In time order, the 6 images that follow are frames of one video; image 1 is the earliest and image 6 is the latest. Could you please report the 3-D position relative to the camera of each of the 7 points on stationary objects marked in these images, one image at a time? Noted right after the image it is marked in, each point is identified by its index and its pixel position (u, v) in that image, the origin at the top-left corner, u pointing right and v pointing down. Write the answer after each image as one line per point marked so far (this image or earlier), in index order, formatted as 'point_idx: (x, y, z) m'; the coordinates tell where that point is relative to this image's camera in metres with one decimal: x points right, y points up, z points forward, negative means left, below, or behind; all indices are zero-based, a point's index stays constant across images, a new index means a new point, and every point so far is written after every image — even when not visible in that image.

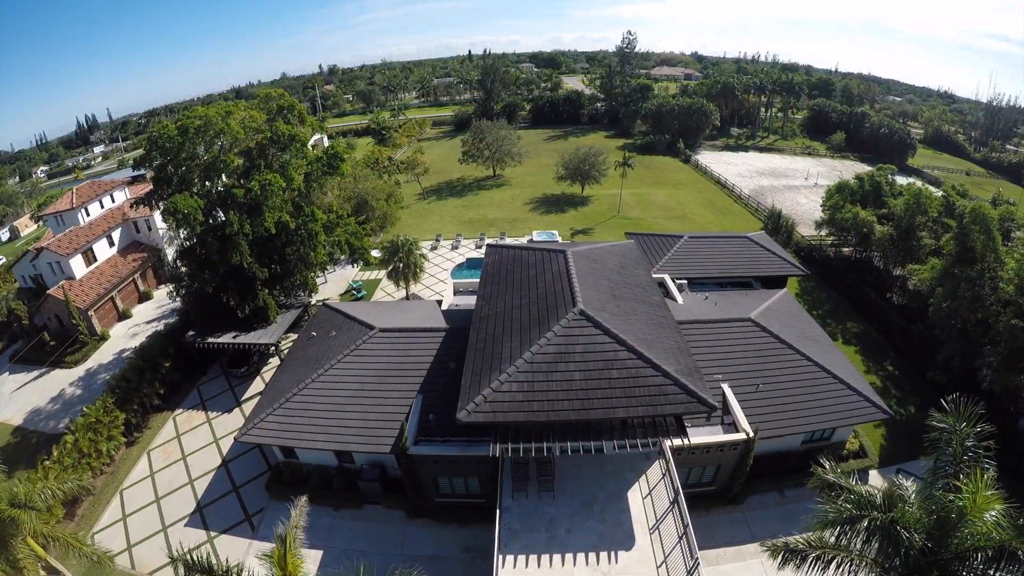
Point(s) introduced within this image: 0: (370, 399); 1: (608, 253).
0: (-5.6, -4.5, +18.8) m
1: (+3.9, +1.4, +19.5) m
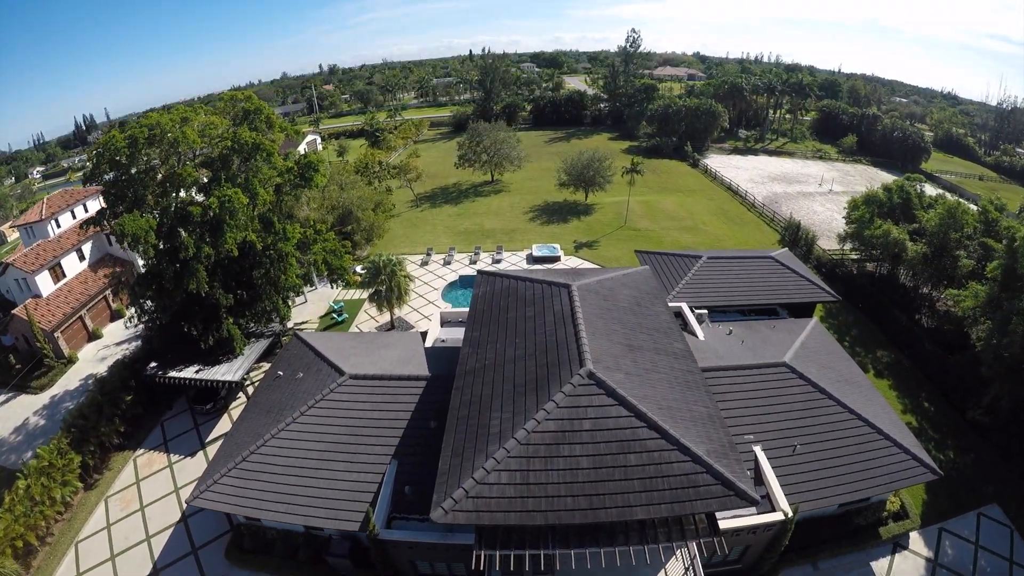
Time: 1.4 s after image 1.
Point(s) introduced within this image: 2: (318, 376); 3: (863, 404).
0: (-5.8, -5.8, +15.9) m
1: (+3.7, +0.1, +16.5) m
2: (-7.6, -3.6, +18.6) m
3: (+13.5, -4.6, +18.4) m
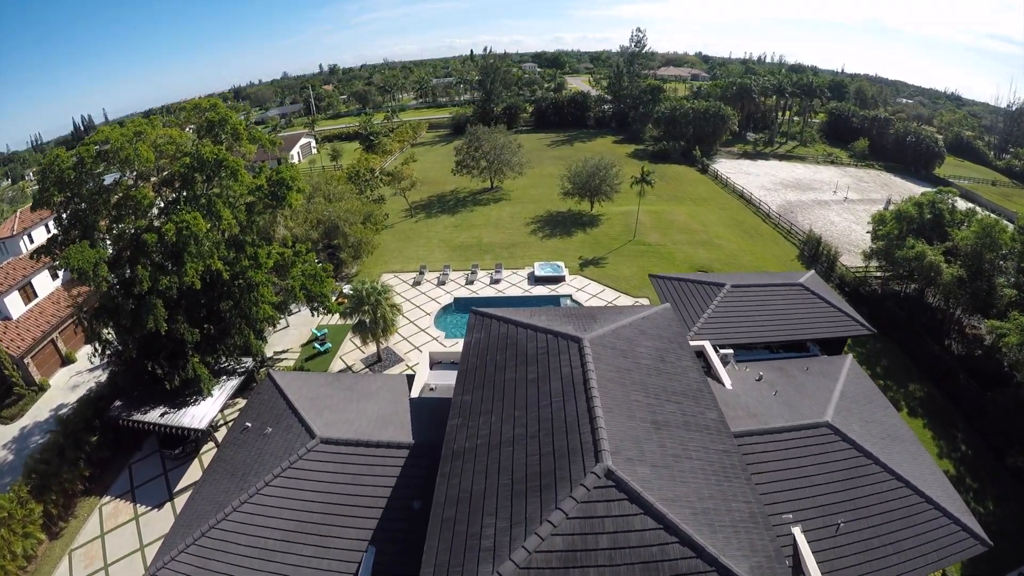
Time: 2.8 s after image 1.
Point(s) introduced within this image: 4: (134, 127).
0: (-5.9, -7.2, +13.3) m
1: (+3.7, -1.3, +14.0) m
2: (-7.6, -4.9, +16.1) m
3: (+13.5, -6.0, +15.8) m
4: (-15.1, +6.5, +19.1) m
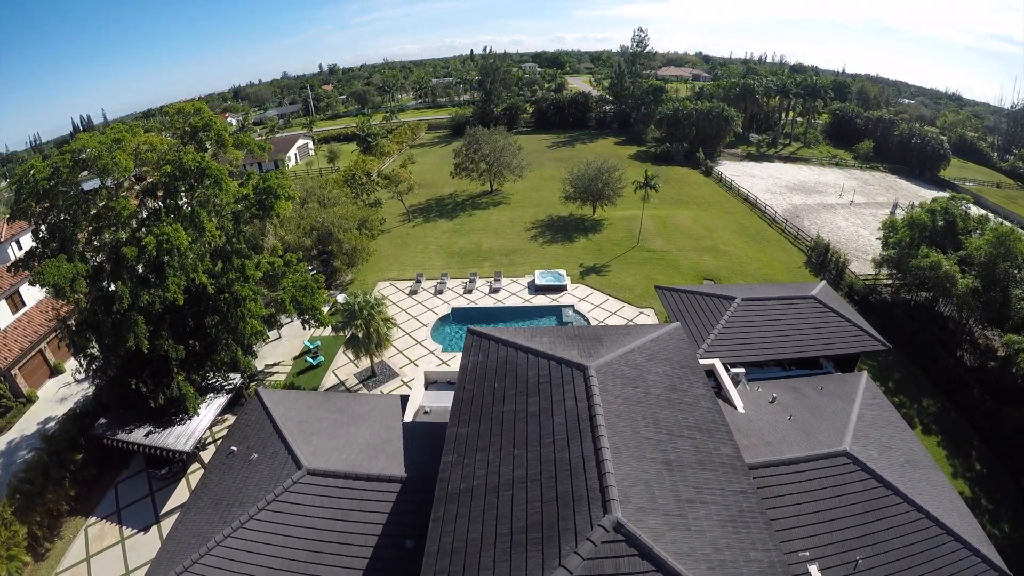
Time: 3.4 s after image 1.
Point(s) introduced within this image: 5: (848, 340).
0: (-5.9, -7.8, +12.4) m
1: (+3.6, -1.9, +13.0) m
2: (-7.6, -5.5, +15.1) m
3: (+13.5, -6.6, +14.9) m
4: (-15.2, +5.9, +18.1) m
5: (+14.1, -2.1, +19.8) m
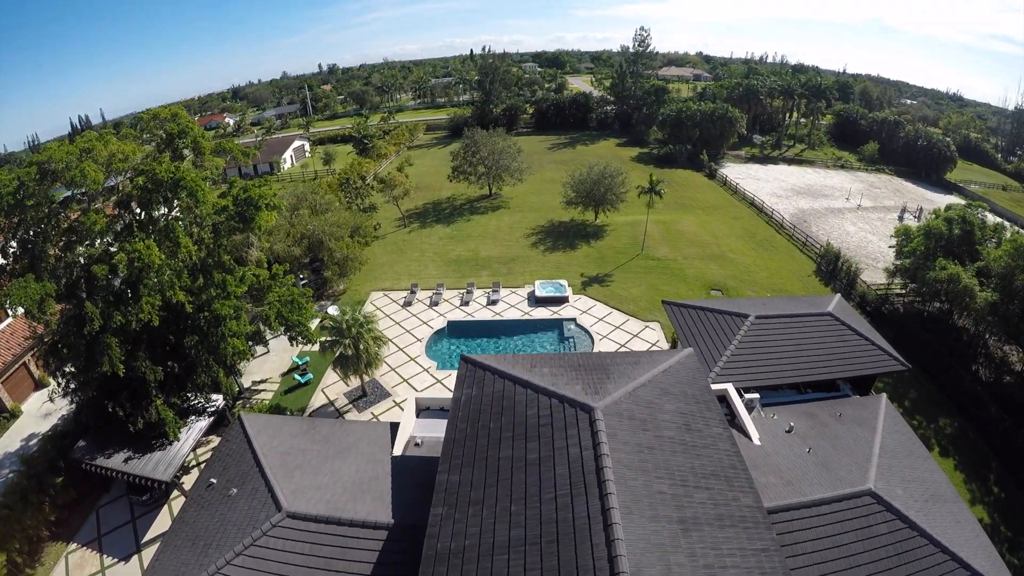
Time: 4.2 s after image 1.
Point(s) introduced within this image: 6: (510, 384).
0: (-6.0, -8.5, +11.1) m
1: (+3.6, -2.6, +11.8) m
2: (-7.7, -6.2, +13.9) m
3: (+13.4, -7.2, +13.6) m
4: (-15.2, +5.3, +16.9) m
5: (+14.0, -2.8, +18.6) m
6: (0.0, -2.4, +12.1) m
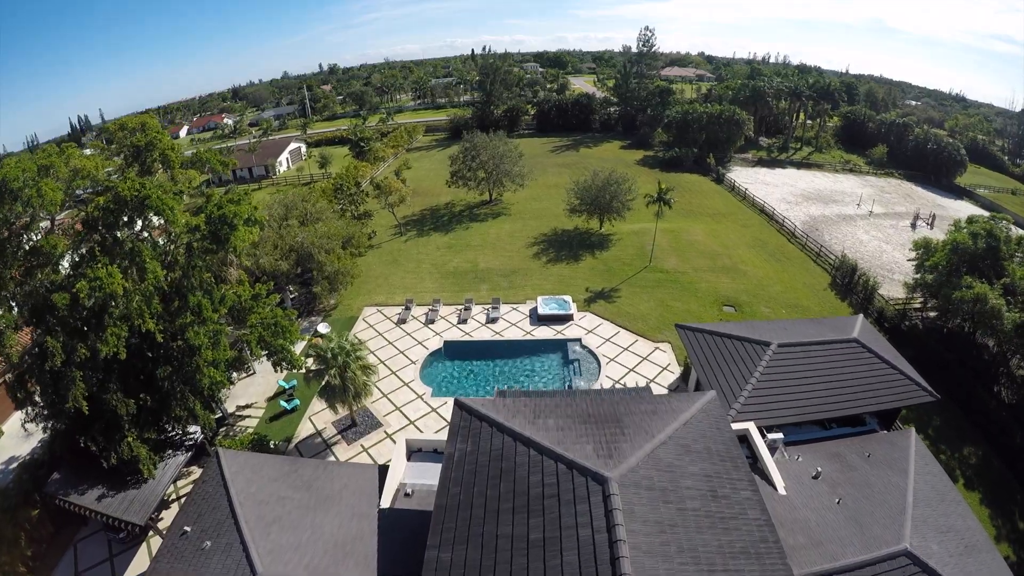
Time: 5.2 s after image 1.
0: (-6.0, -9.4, +9.6) m
1: (+3.6, -3.5, +10.2) m
2: (-7.7, -7.1, +12.4) m
3: (+13.4, -8.2, +12.1) m
4: (-15.2, +4.4, +15.4) m
5: (+14.0, -3.8, +17.1) m
6: (0.0, -3.3, +10.6) m
